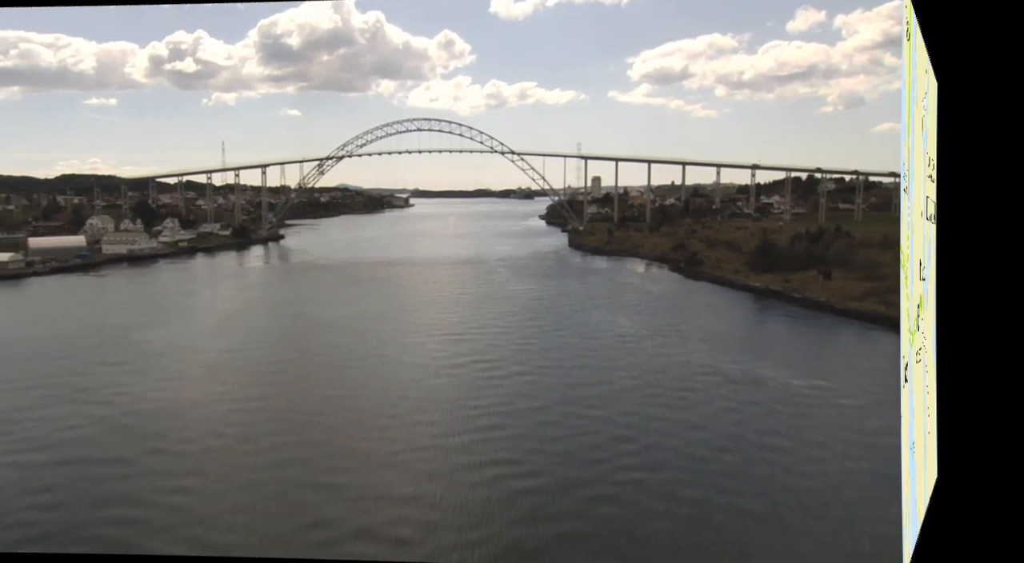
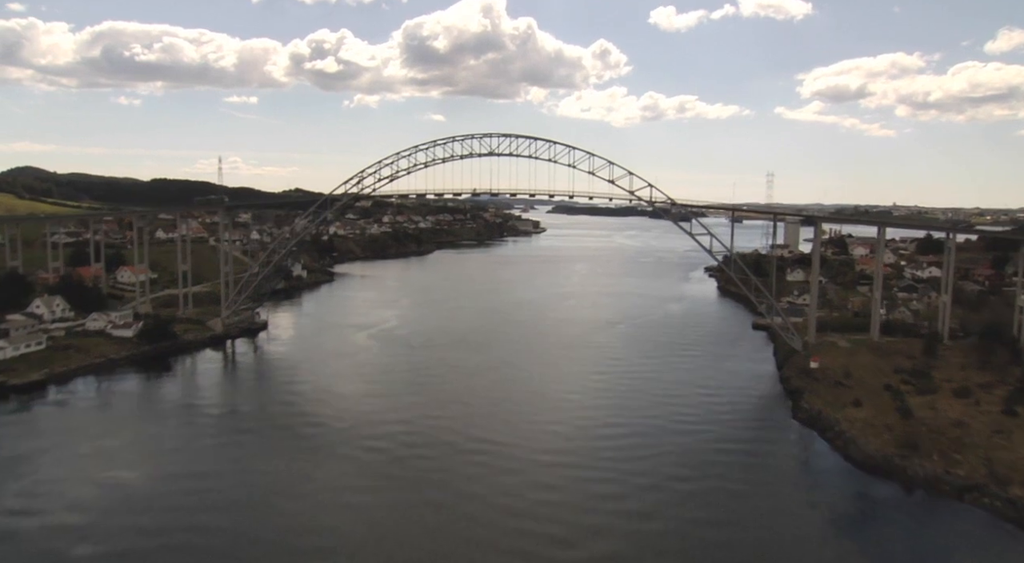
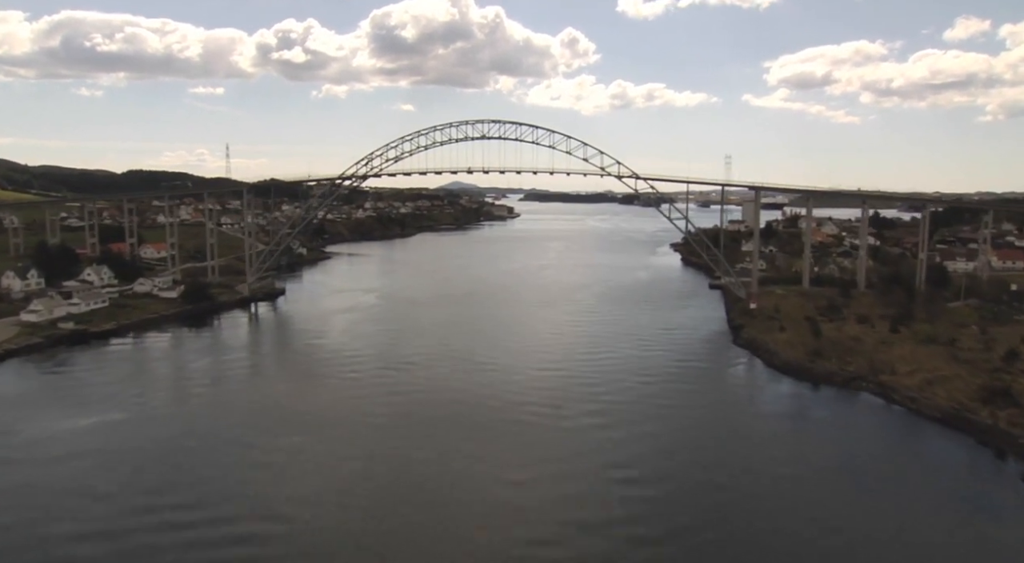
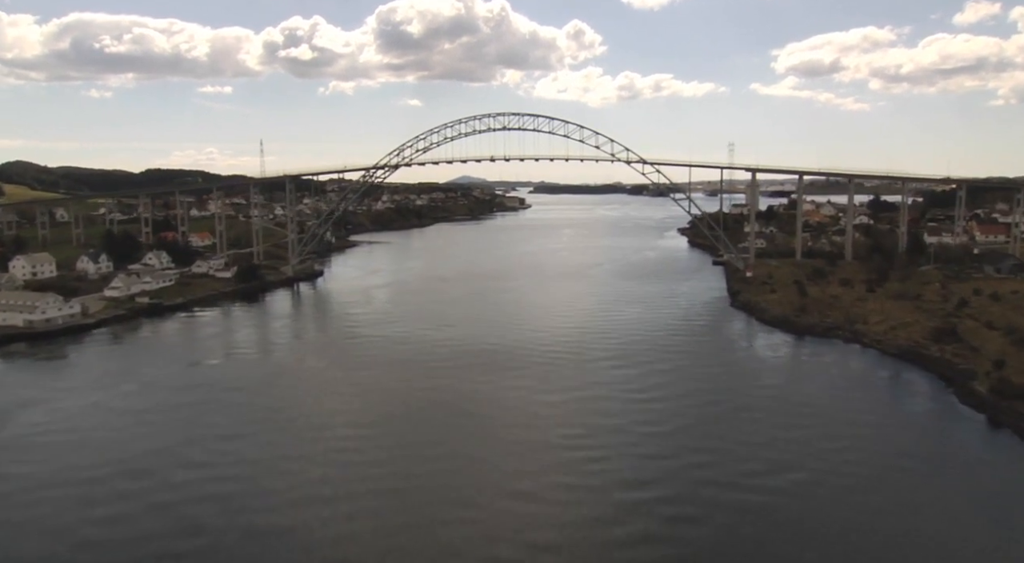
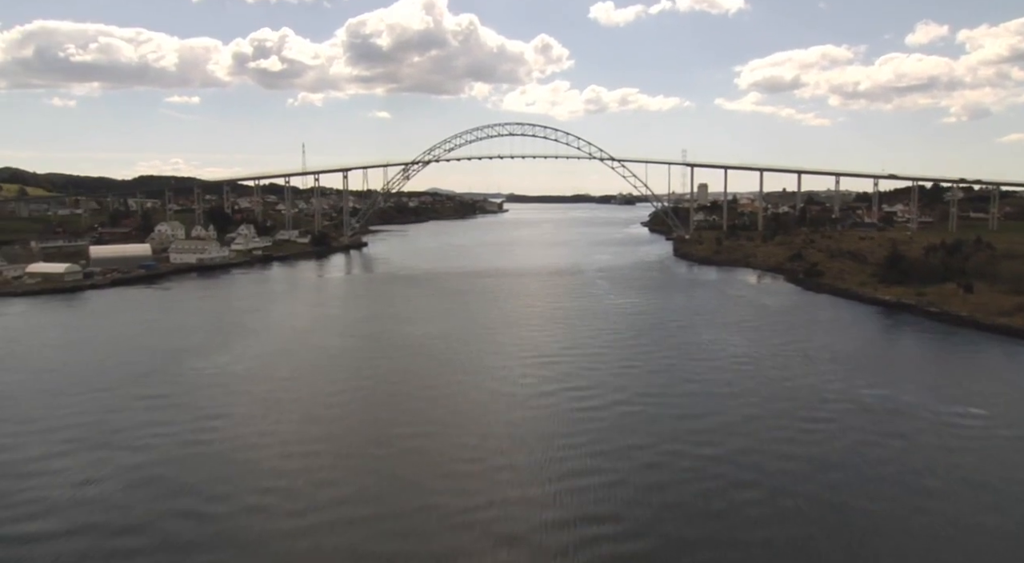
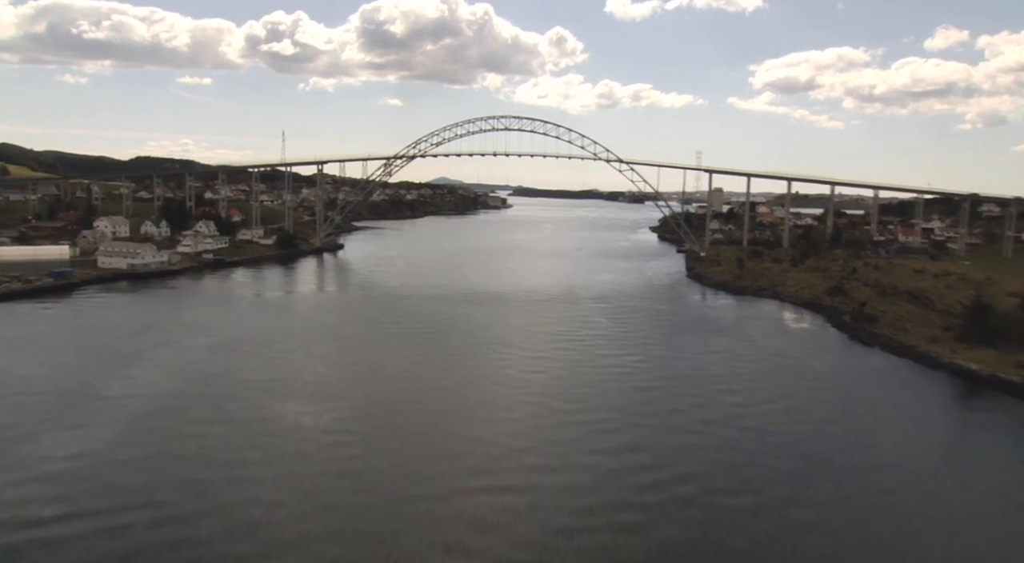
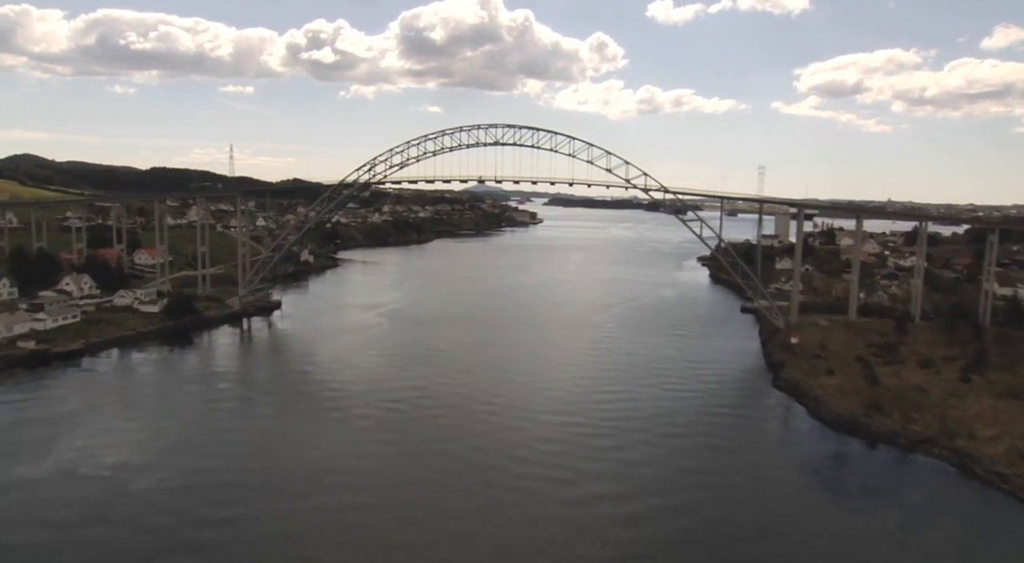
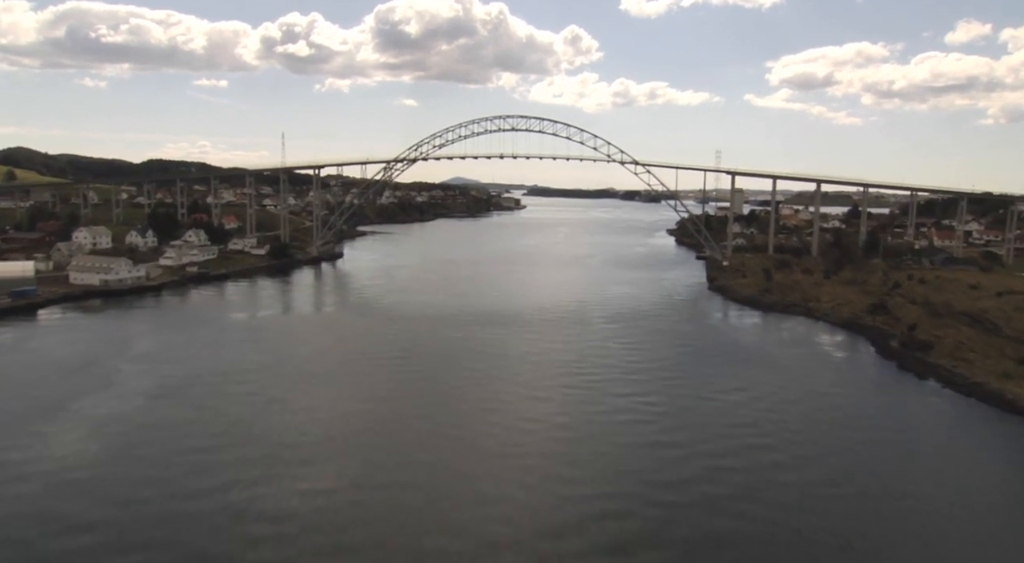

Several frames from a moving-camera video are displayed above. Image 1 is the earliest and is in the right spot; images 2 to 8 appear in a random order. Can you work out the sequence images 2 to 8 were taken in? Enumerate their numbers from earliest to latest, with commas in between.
5, 6, 8, 4, 3, 7, 2
